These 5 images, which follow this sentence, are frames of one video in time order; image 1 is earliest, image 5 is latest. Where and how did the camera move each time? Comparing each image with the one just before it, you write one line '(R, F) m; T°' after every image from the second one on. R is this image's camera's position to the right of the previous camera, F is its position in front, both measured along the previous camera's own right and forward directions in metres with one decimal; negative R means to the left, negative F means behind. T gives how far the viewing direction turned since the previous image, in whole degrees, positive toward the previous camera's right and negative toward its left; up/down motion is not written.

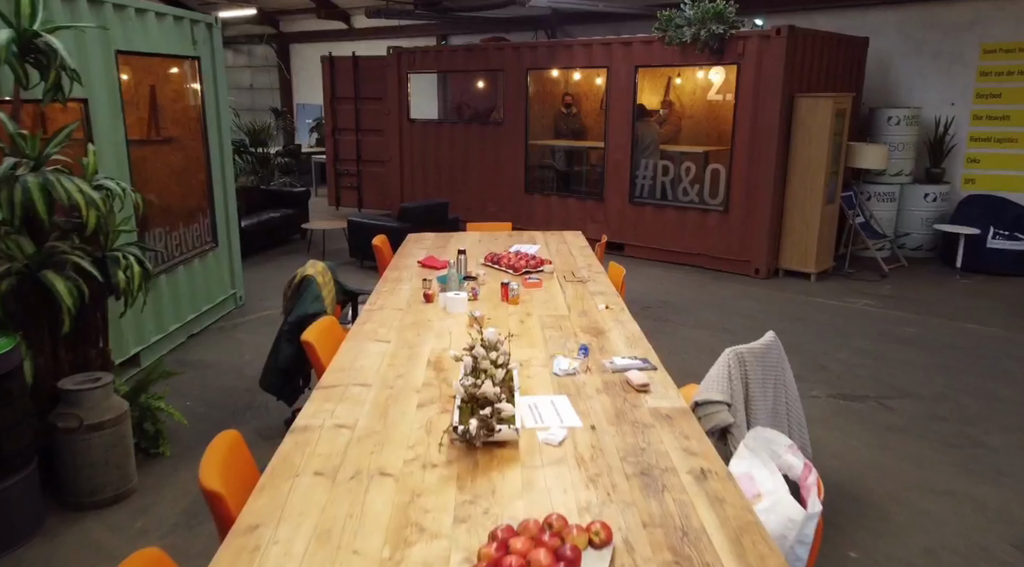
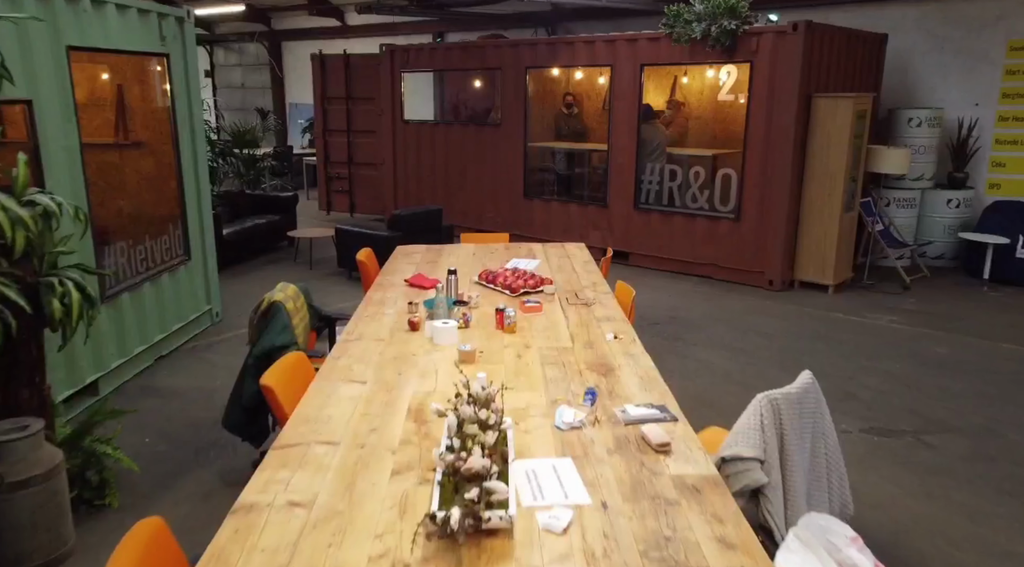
(0.0, +0.5) m; 0°
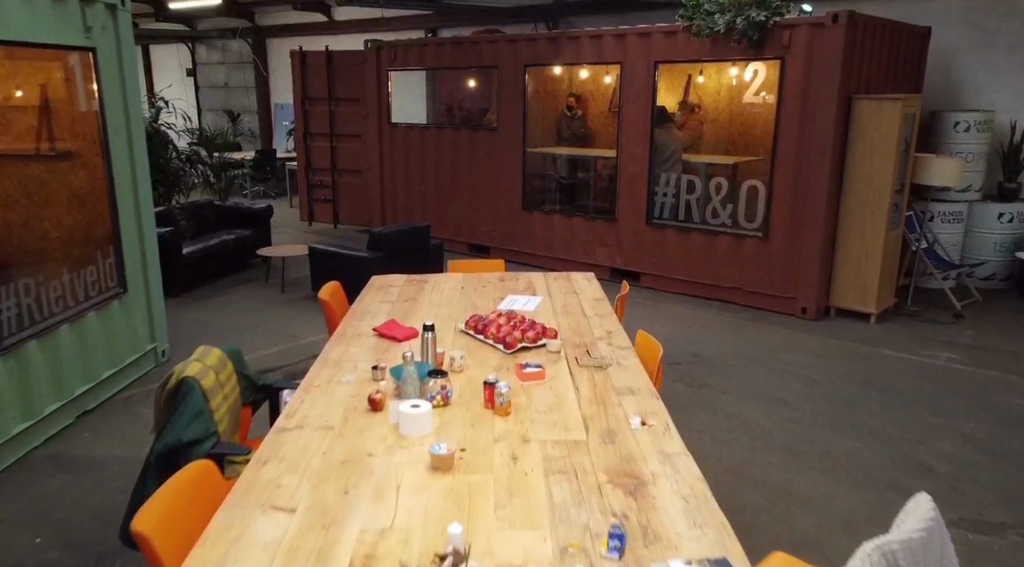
(0.0, +0.9) m; 0°
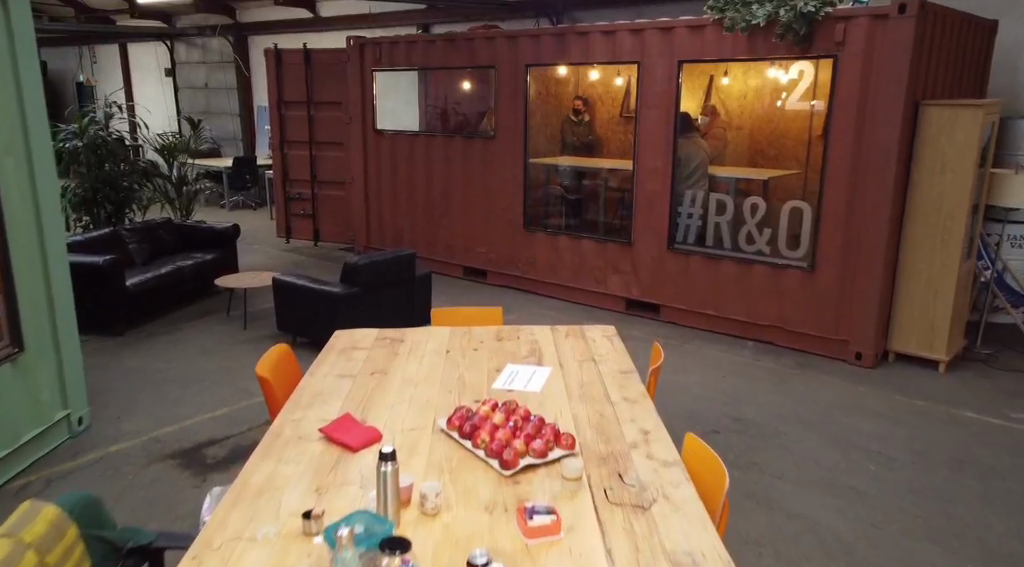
(0.0, +1.0) m; 0°
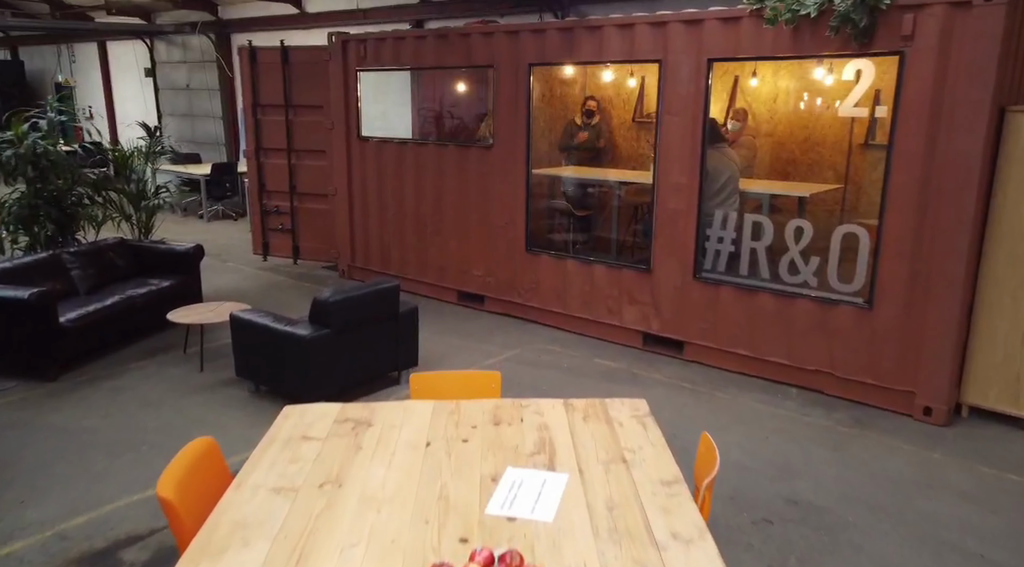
(0.0, +0.9) m; 0°
